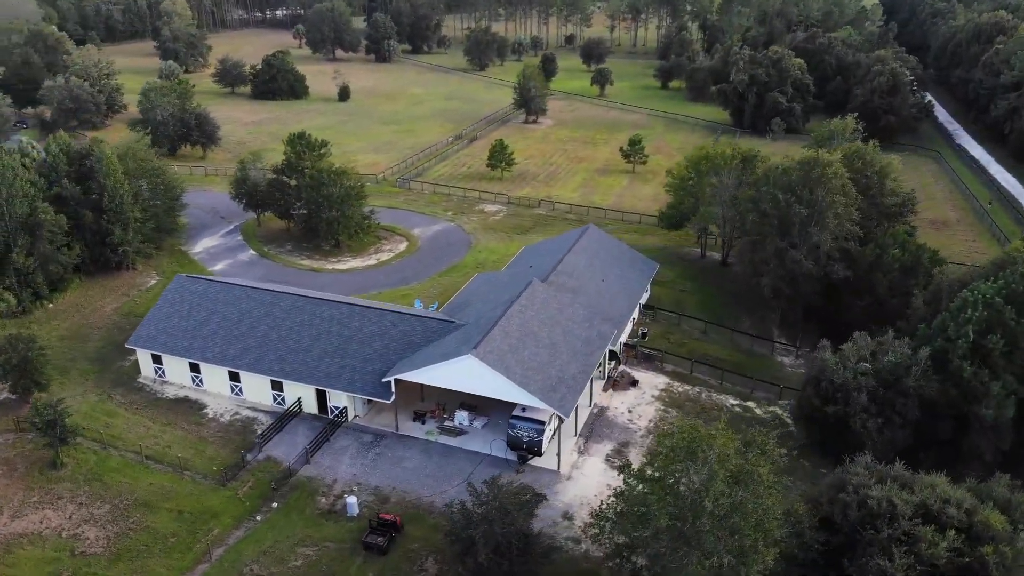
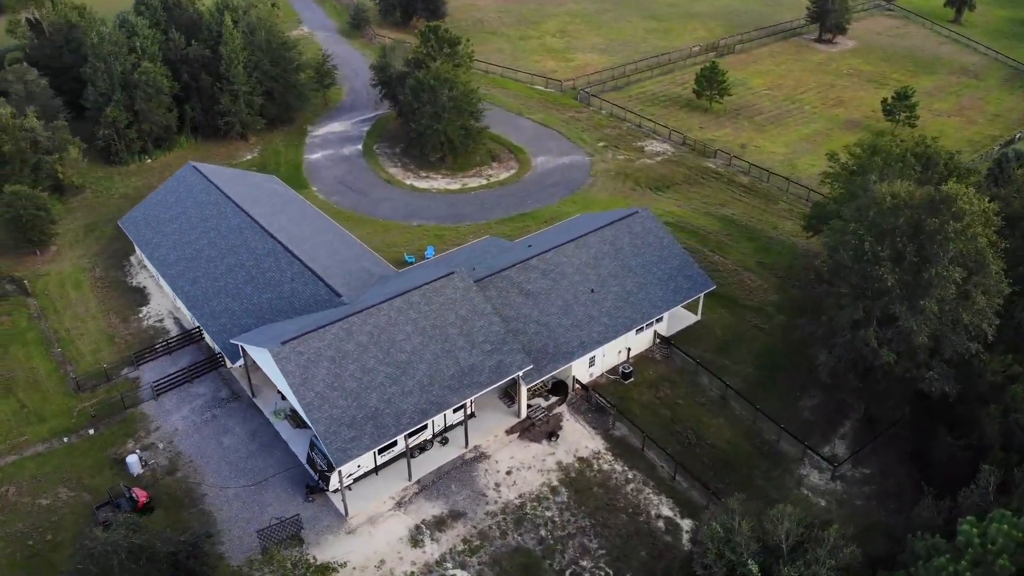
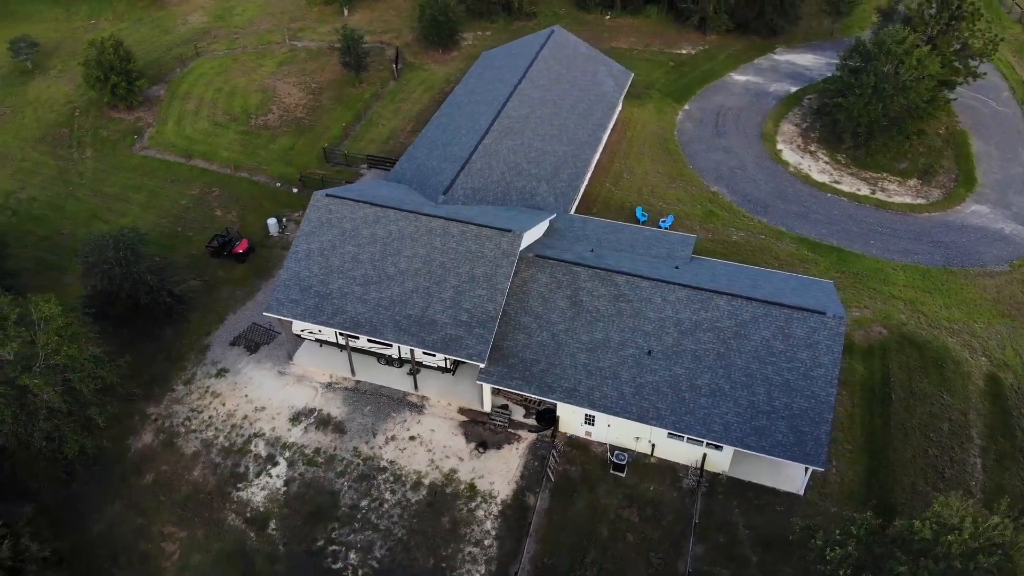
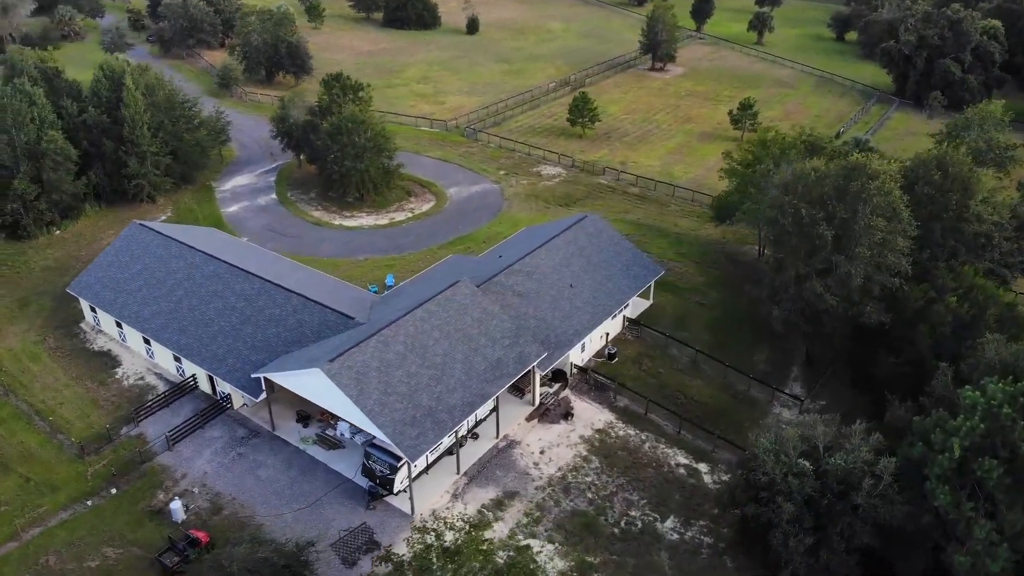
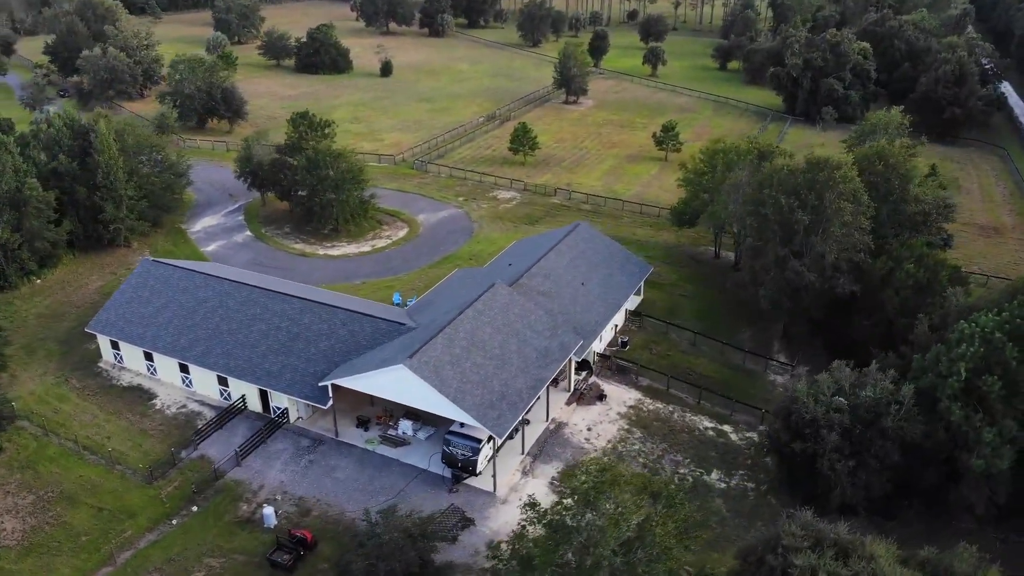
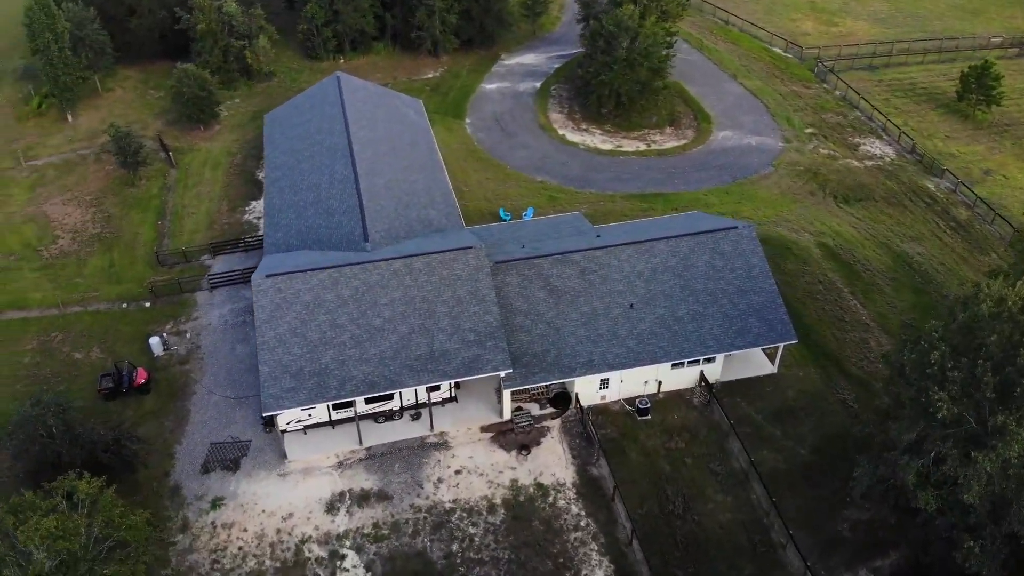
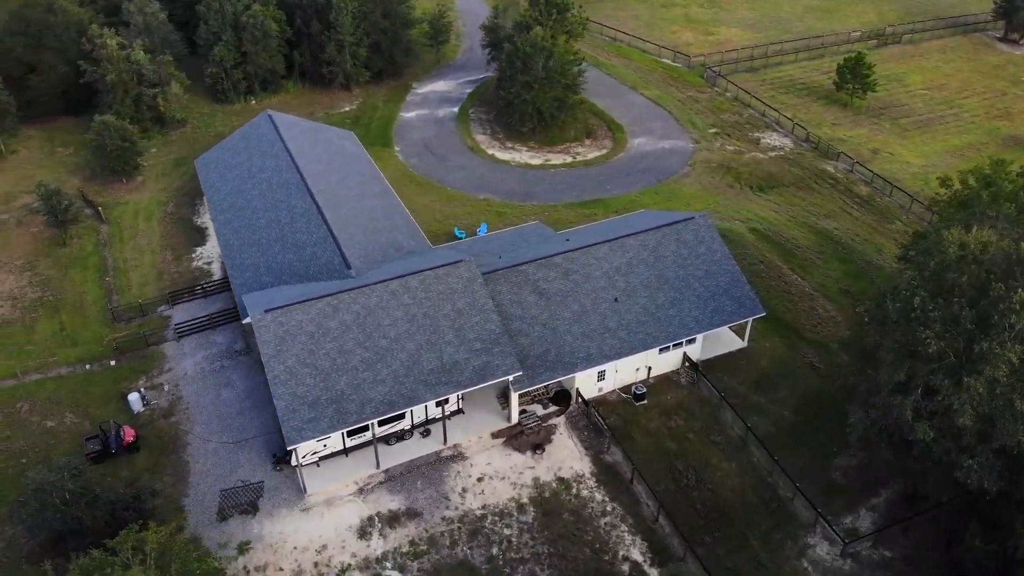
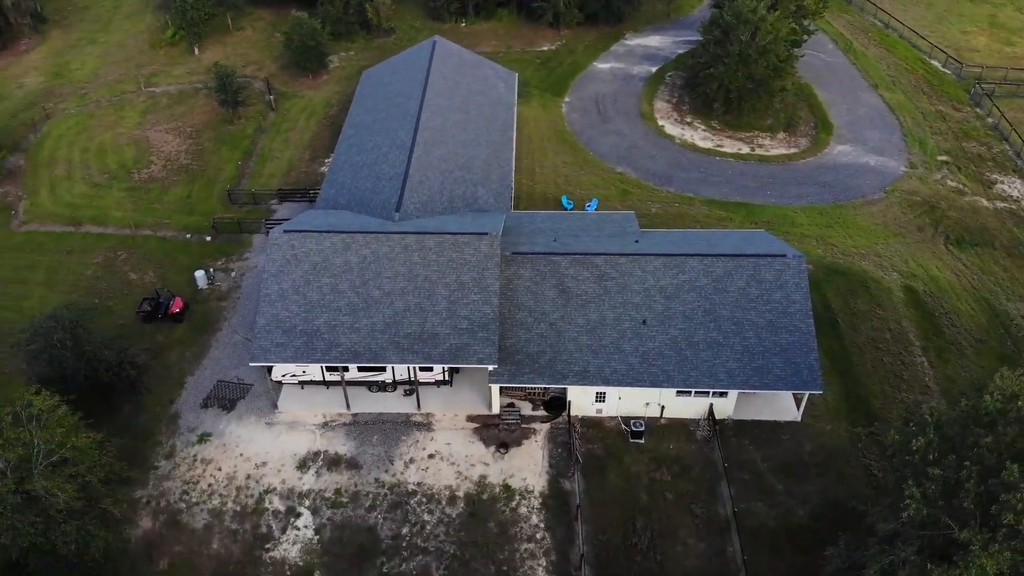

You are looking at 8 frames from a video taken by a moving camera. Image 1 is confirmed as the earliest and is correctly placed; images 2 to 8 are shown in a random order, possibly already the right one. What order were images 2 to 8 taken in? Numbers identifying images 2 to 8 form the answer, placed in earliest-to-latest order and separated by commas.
5, 4, 2, 7, 6, 8, 3
